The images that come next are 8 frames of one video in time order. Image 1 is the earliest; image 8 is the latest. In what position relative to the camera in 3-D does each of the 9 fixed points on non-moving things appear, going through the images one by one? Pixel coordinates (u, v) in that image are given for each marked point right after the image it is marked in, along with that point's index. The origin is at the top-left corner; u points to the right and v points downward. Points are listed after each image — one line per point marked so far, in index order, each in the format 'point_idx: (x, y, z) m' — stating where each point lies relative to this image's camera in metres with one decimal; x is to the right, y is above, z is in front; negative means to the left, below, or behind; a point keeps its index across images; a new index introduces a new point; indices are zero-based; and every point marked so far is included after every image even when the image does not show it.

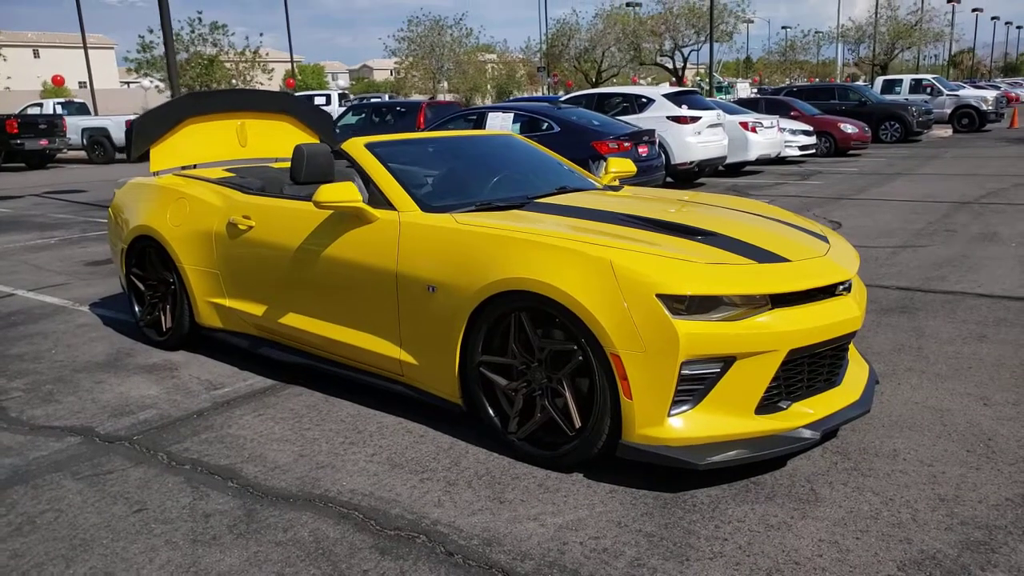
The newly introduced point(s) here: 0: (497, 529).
0: (-0.1, -0.9, +3.1) m
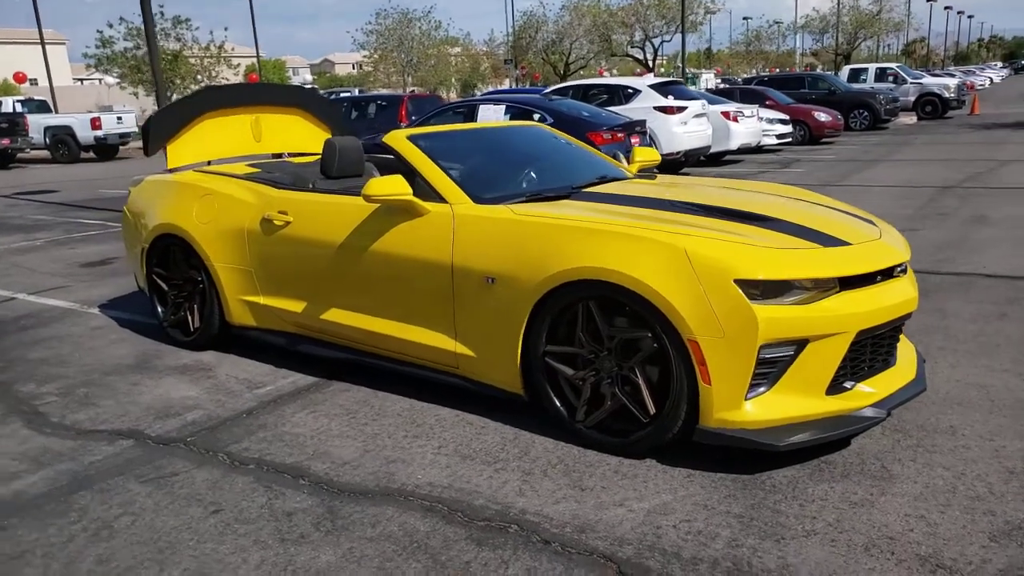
0: (+0.3, -0.9, +3.1) m
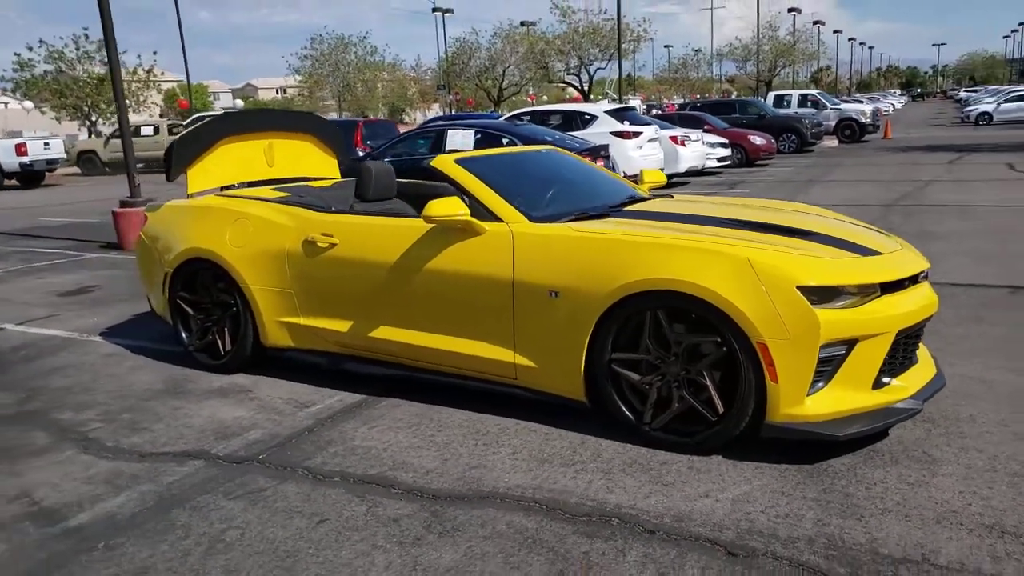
0: (+0.7, -0.9, +3.4) m
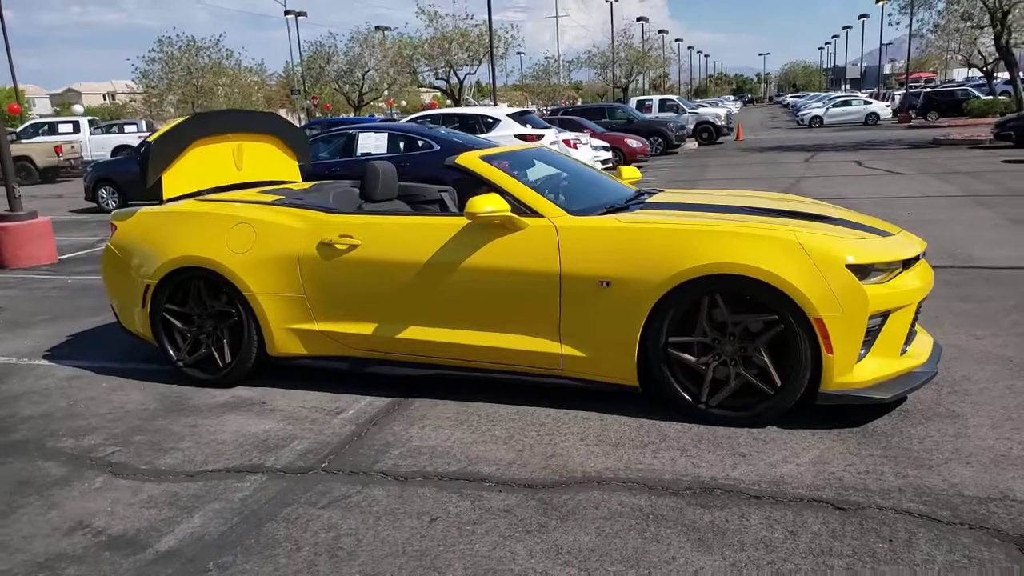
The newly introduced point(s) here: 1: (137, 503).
0: (+1.1, -0.8, +3.6) m
1: (-1.7, -1.0, +3.7) m
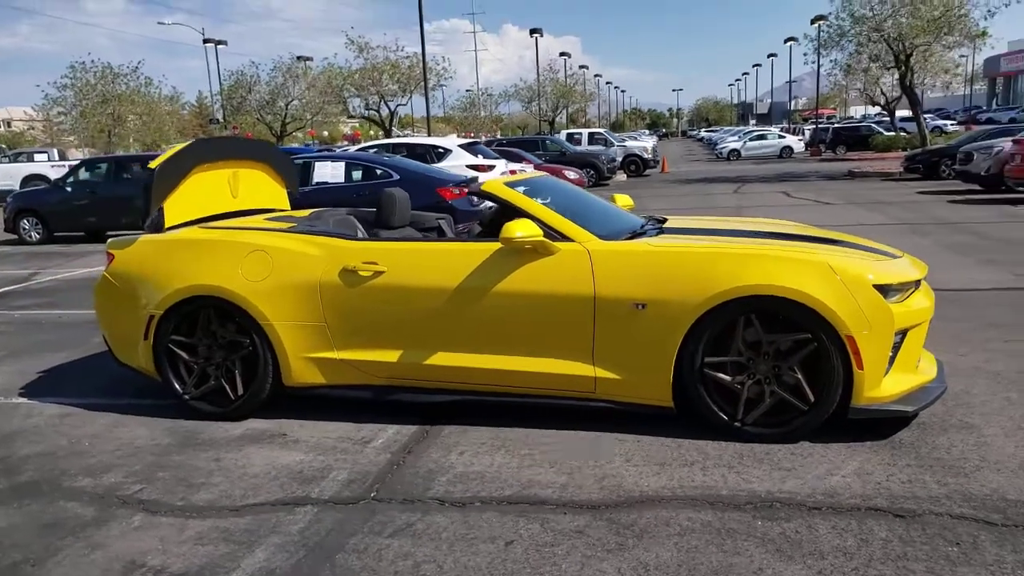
0: (+1.4, -0.9, +3.8) m
1: (-1.4, -1.1, +3.6) m
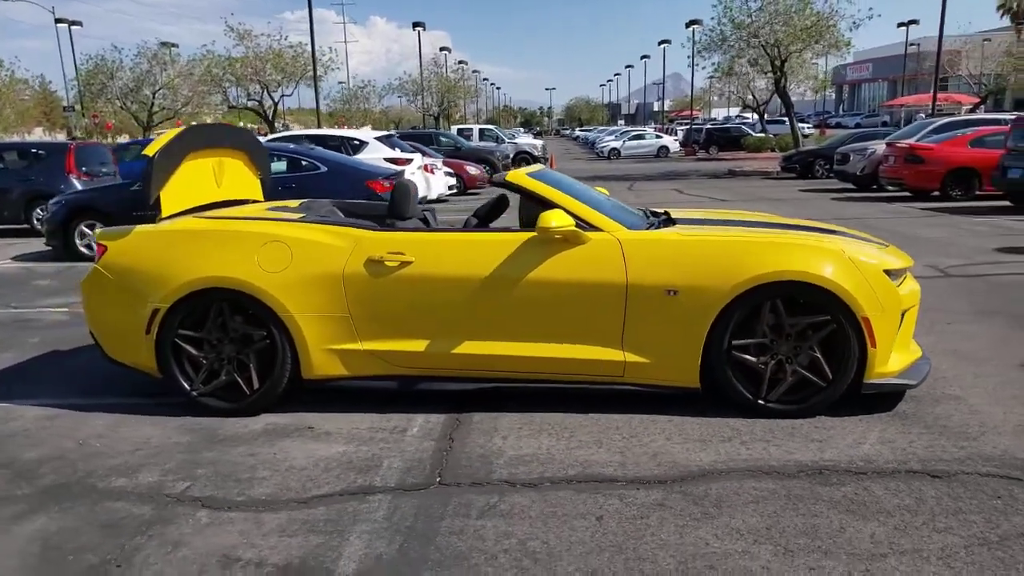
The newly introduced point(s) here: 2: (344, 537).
0: (+1.7, -0.8, +4.1) m
1: (-1.0, -1.0, +3.5) m
2: (-0.7, -1.0, +3.4) m
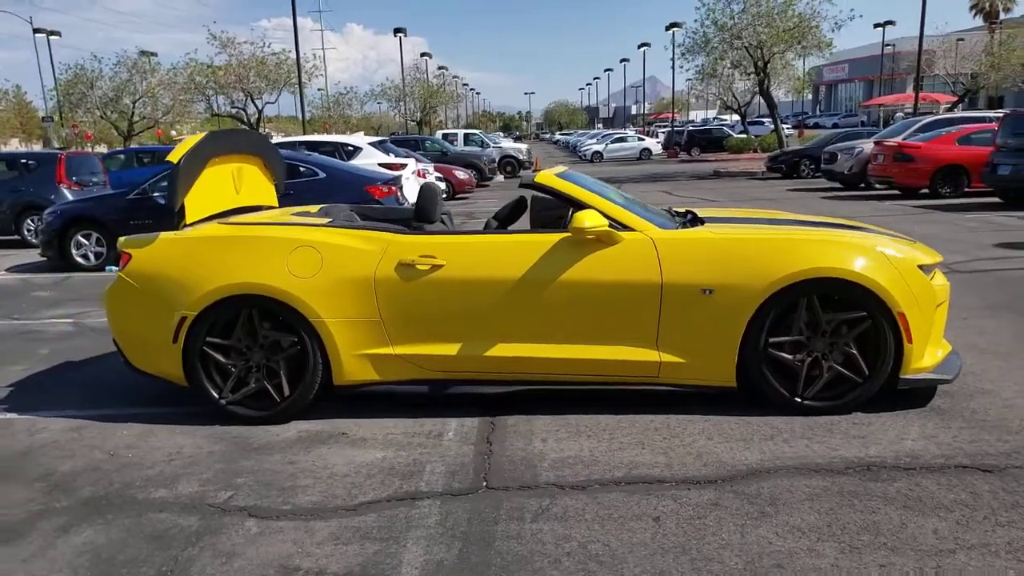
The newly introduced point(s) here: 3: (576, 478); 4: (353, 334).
0: (+2.0, -0.8, +4.2) m
1: (-0.8, -1.1, +3.4) m
2: (-0.5, -1.1, +3.4) m
3: (+0.3, -0.9, +4.0) m
4: (-0.9, -0.3, +4.8) m
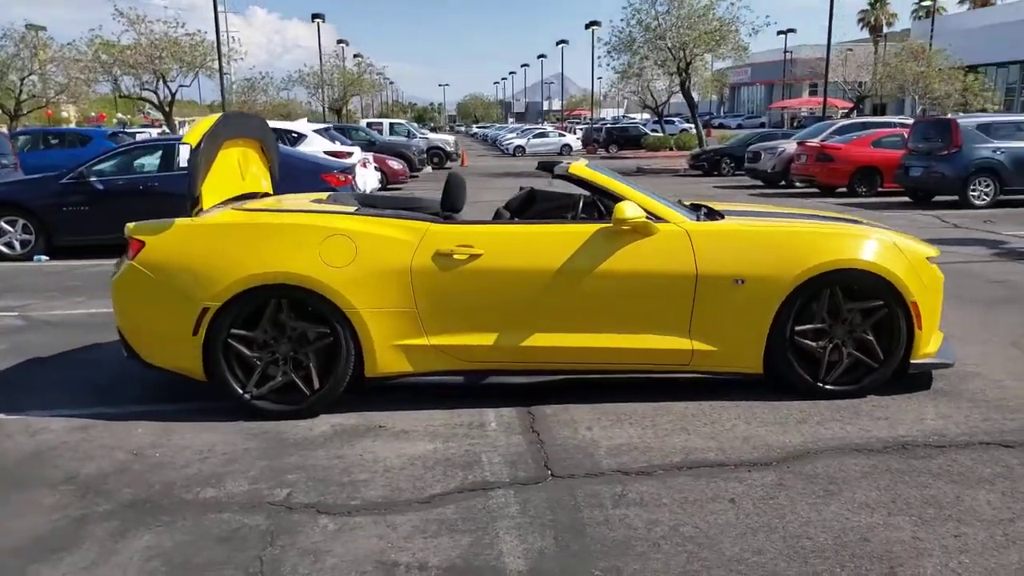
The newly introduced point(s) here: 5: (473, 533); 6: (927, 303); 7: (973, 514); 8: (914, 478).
0: (+2.2, -0.8, +4.4) m
1: (-0.4, -1.0, +3.4) m
2: (-0.1, -1.0, +3.3) m
3: (+0.6, -0.9, +4.0) m
4: (-0.7, -0.2, +4.7) m
5: (-0.2, -1.0, +3.4) m
6: (+2.5, -0.1, +4.9) m
7: (+2.0, -1.0, +3.5) m
8: (+1.9, -0.9, +3.8) m
